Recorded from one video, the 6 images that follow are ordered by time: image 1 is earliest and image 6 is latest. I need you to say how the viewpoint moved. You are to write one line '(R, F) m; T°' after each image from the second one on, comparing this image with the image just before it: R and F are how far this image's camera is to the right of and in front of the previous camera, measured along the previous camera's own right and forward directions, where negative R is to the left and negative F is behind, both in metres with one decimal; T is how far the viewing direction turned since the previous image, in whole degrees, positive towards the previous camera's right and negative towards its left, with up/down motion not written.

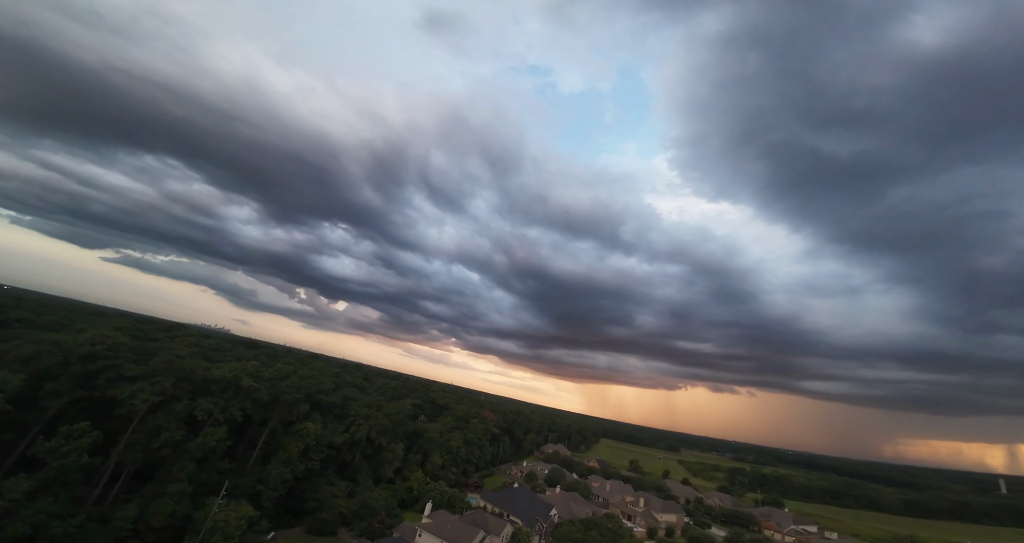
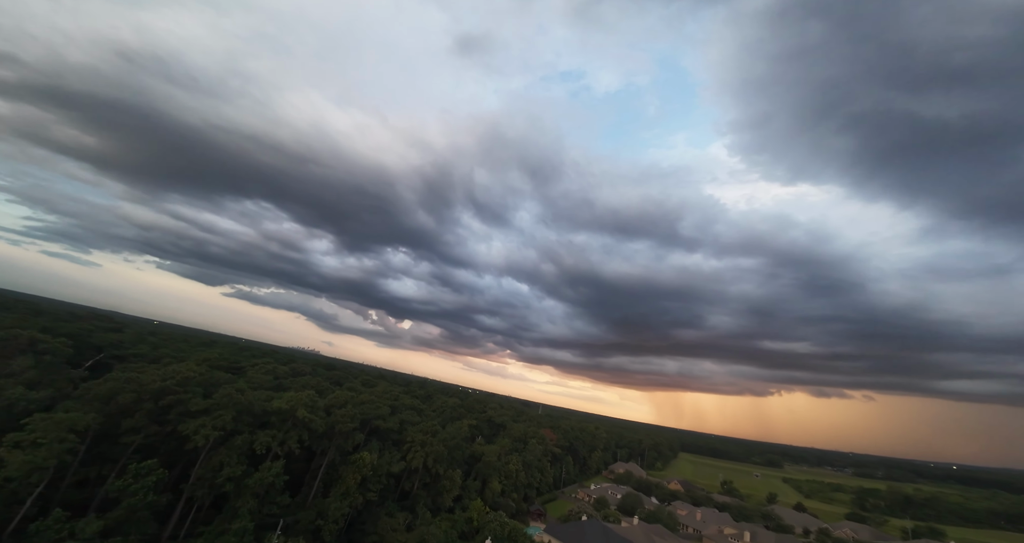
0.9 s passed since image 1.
(+0.1, +3.1) m; -8°
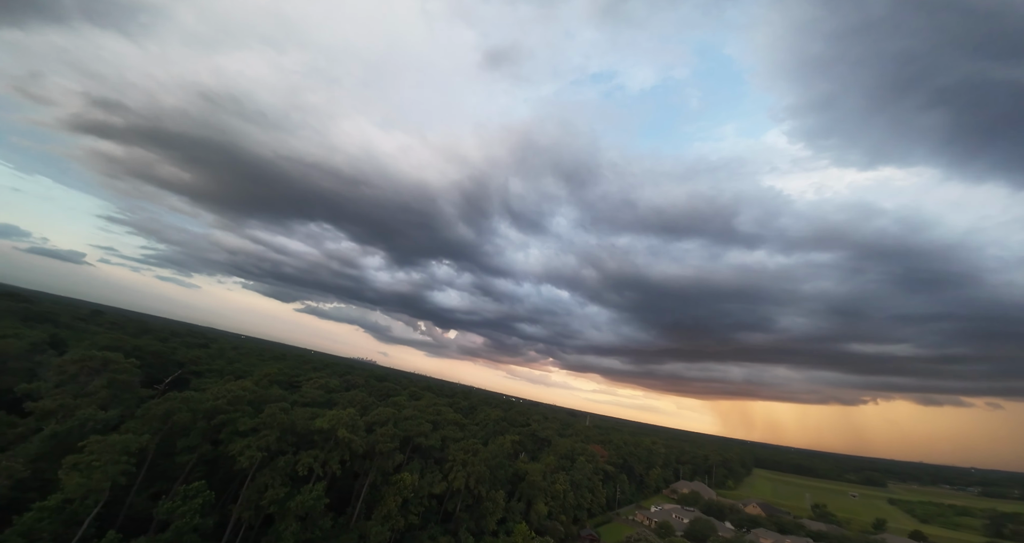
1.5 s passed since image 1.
(+0.3, +2.3) m; -6°
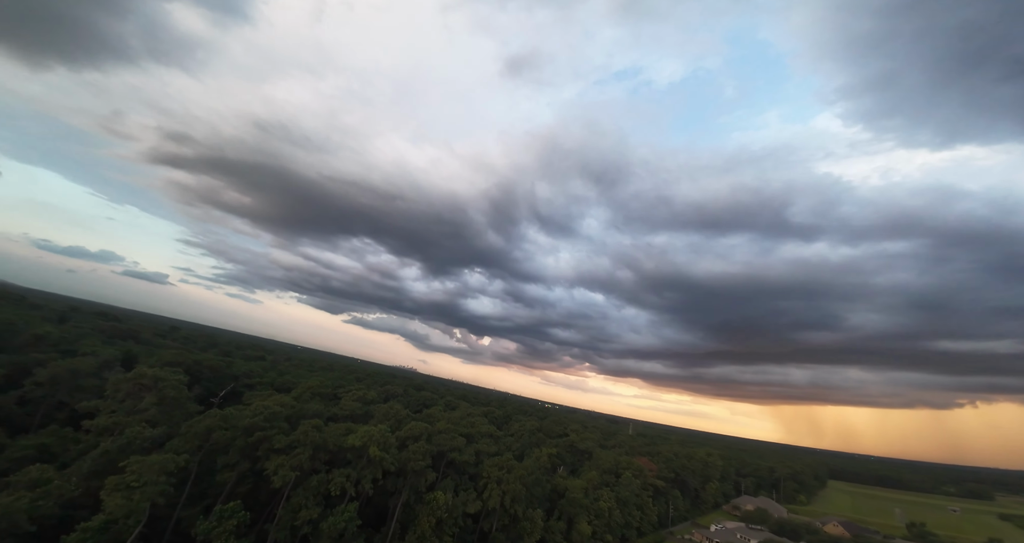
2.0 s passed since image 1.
(+0.2, +1.8) m; -5°
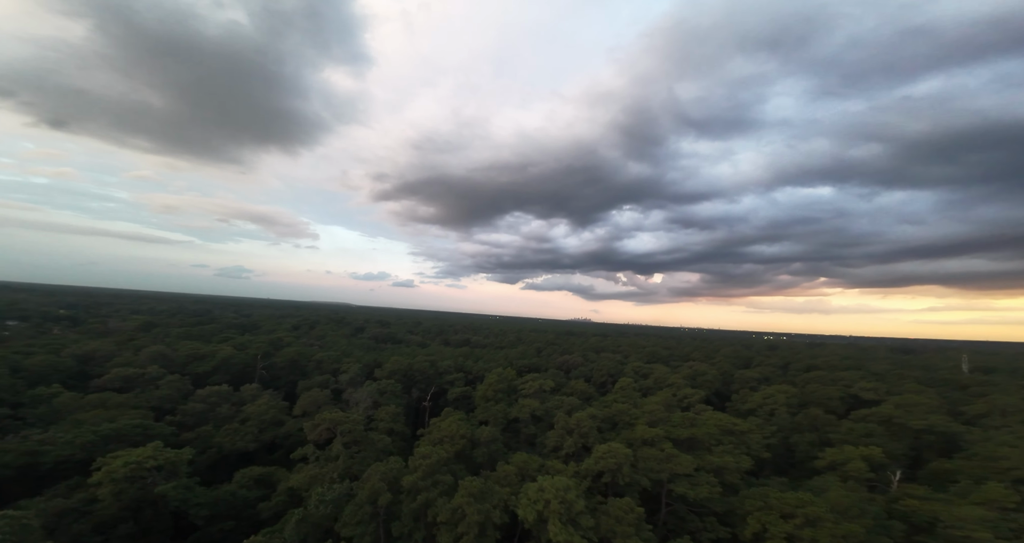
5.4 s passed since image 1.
(-2.5, +12.5) m; -25°
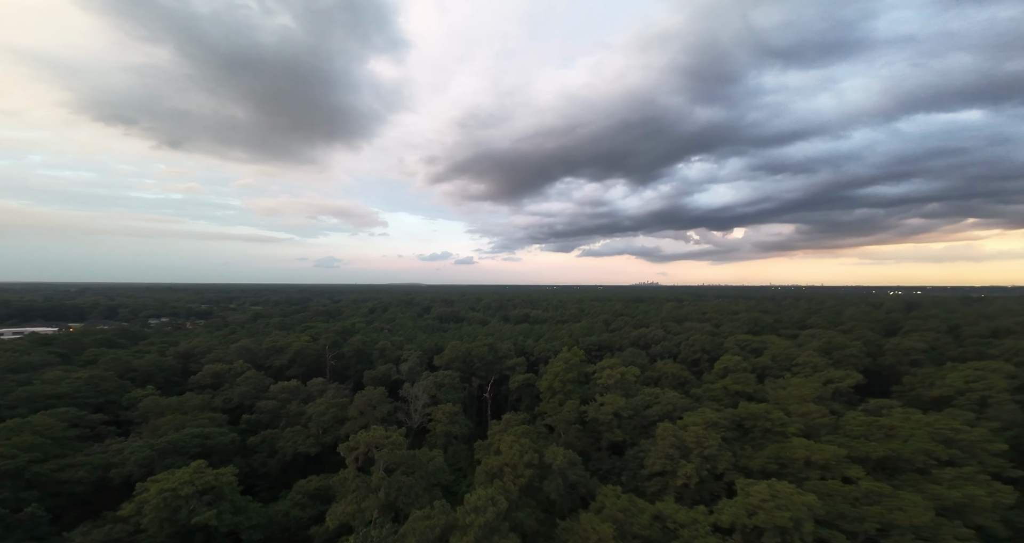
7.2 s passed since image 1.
(-0.9, +5.7) m; -9°
